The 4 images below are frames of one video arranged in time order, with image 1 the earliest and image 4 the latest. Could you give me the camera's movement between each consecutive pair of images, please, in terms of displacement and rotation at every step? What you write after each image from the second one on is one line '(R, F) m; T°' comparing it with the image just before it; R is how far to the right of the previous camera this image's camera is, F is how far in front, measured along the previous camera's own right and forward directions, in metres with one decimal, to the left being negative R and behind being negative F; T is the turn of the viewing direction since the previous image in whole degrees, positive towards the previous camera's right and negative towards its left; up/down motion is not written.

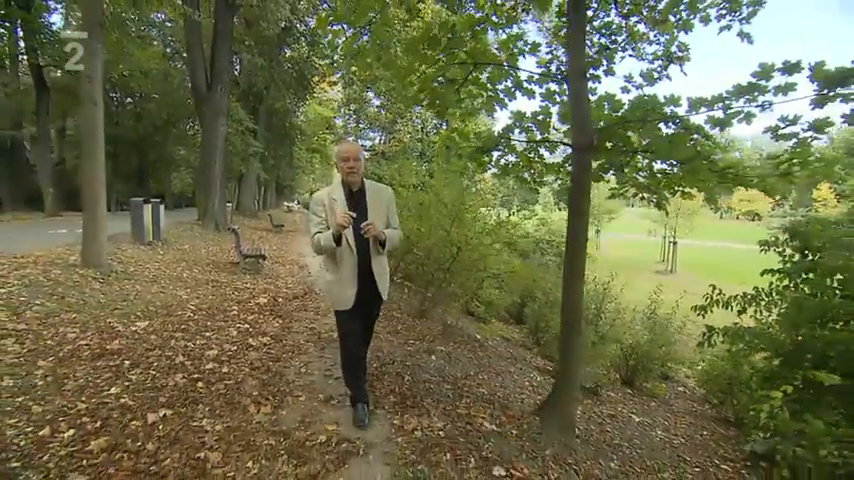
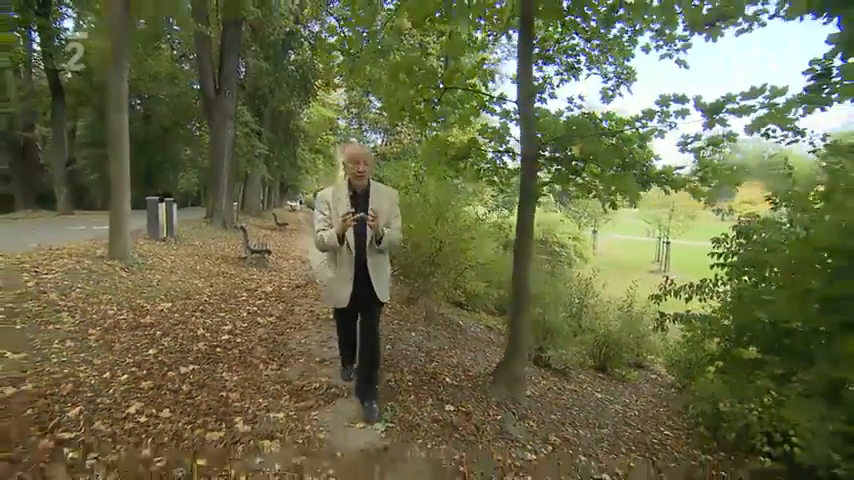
(+0.2, -0.8) m; 0°
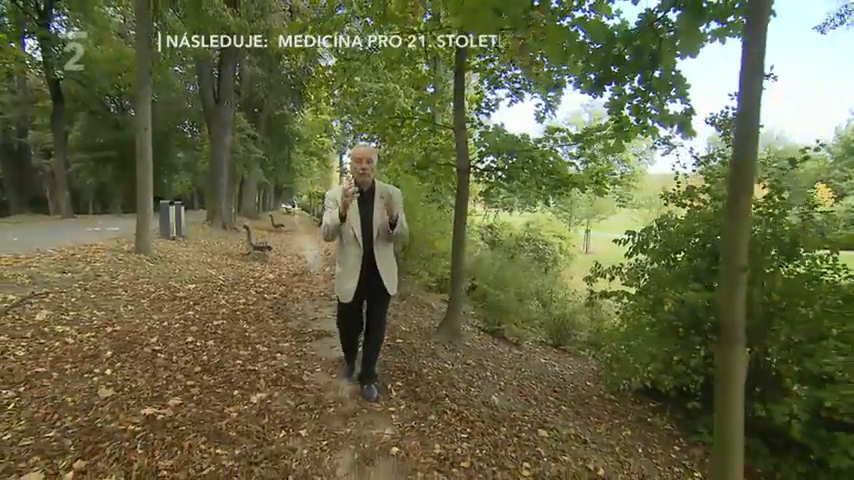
(+0.4, -1.6) m; +1°
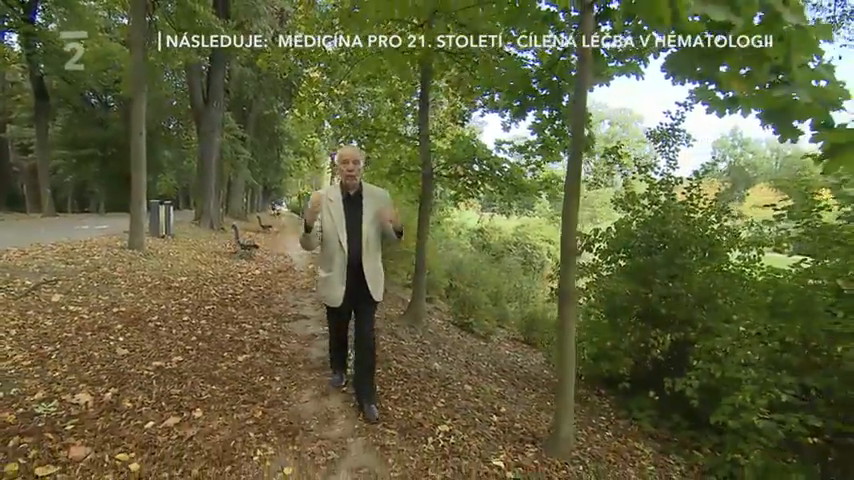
(+0.3, -0.8) m; +1°
